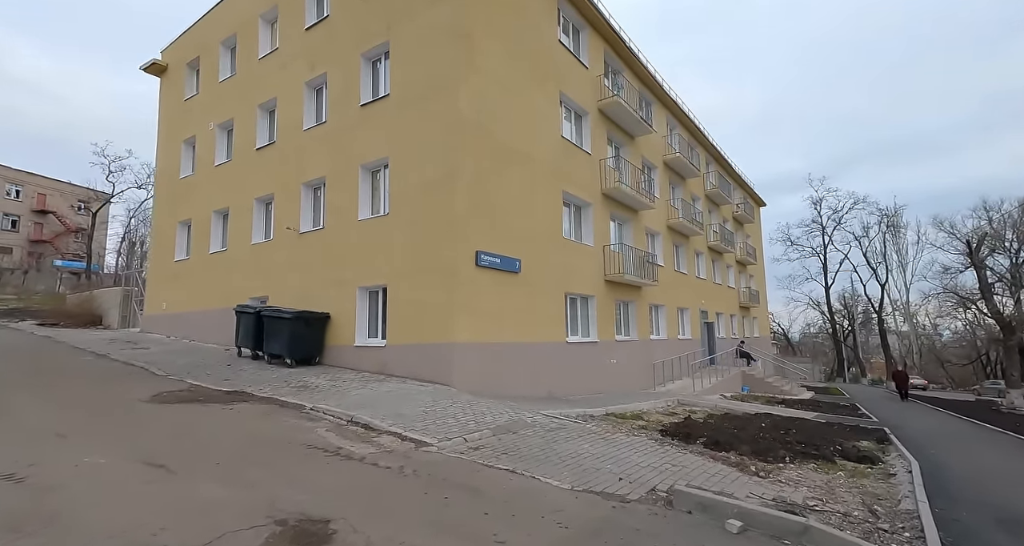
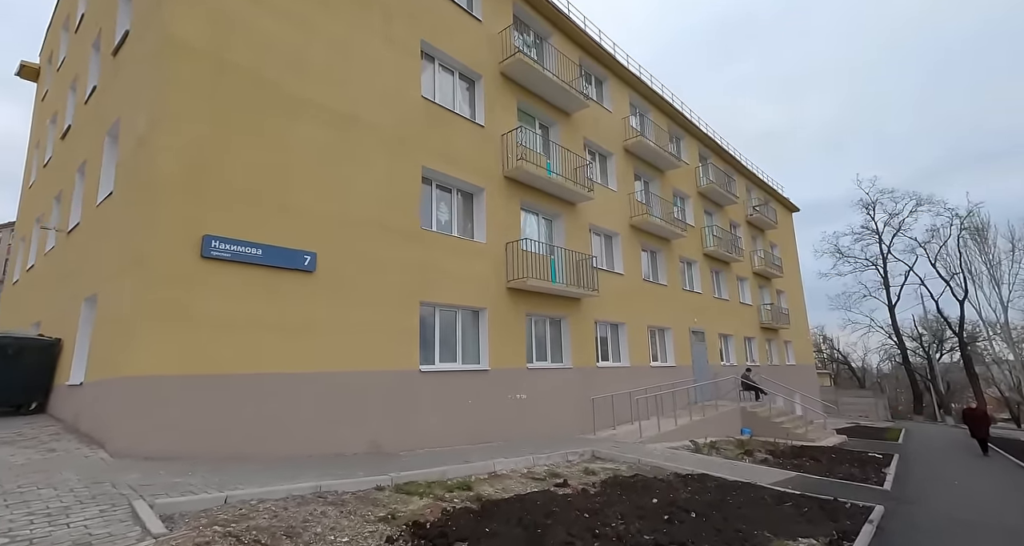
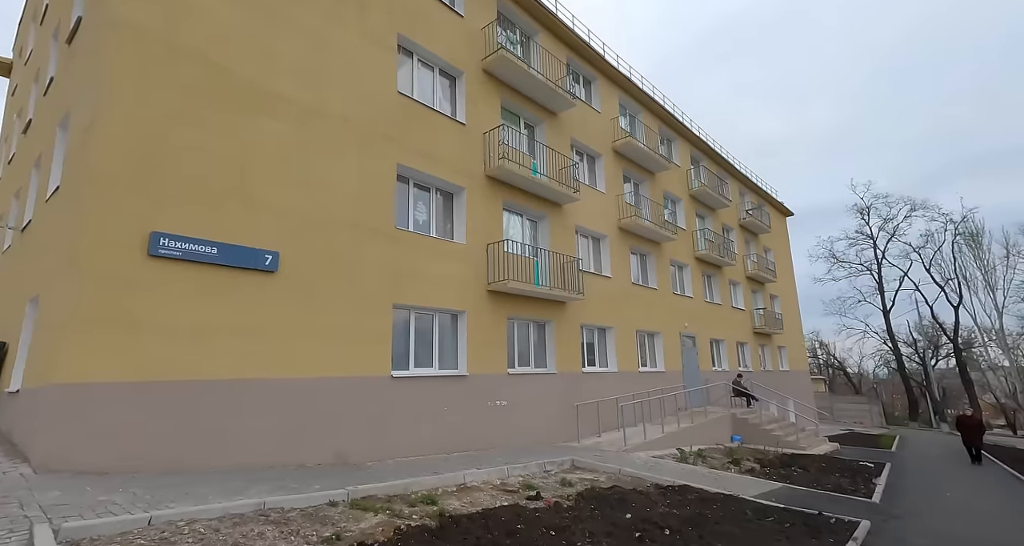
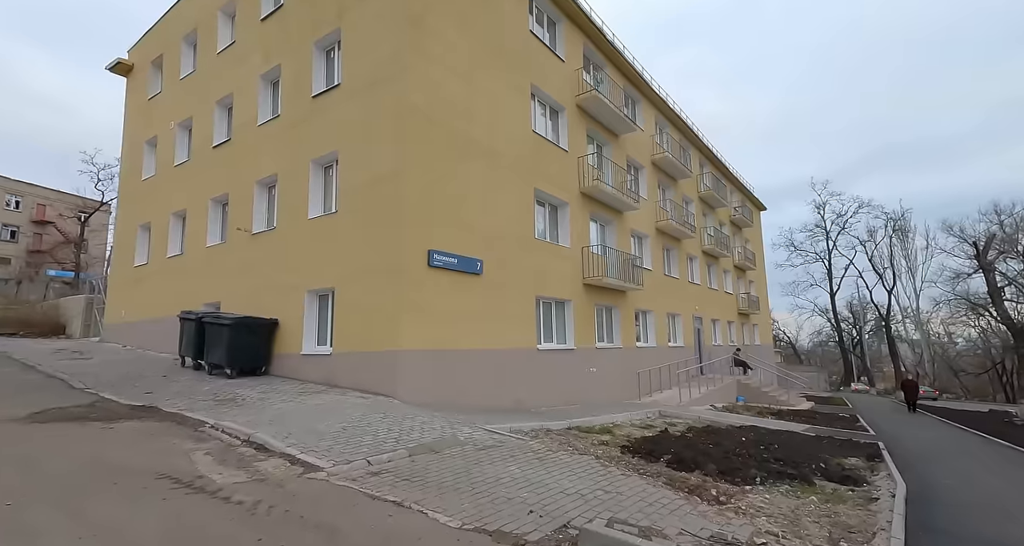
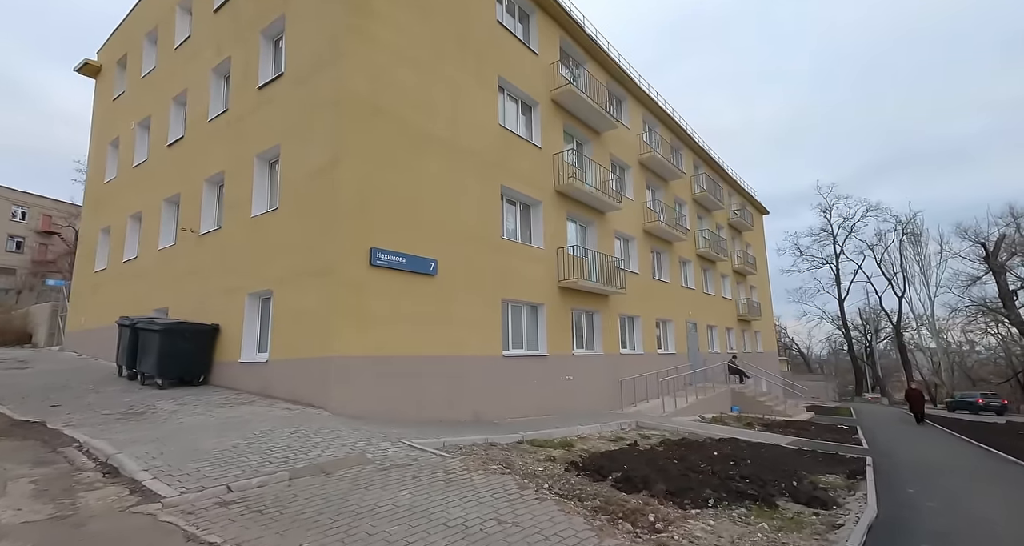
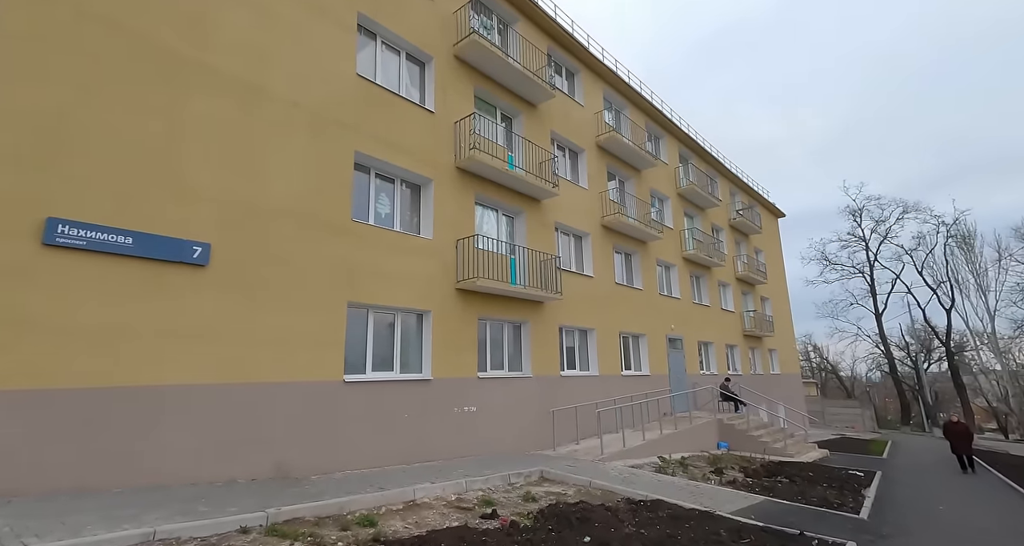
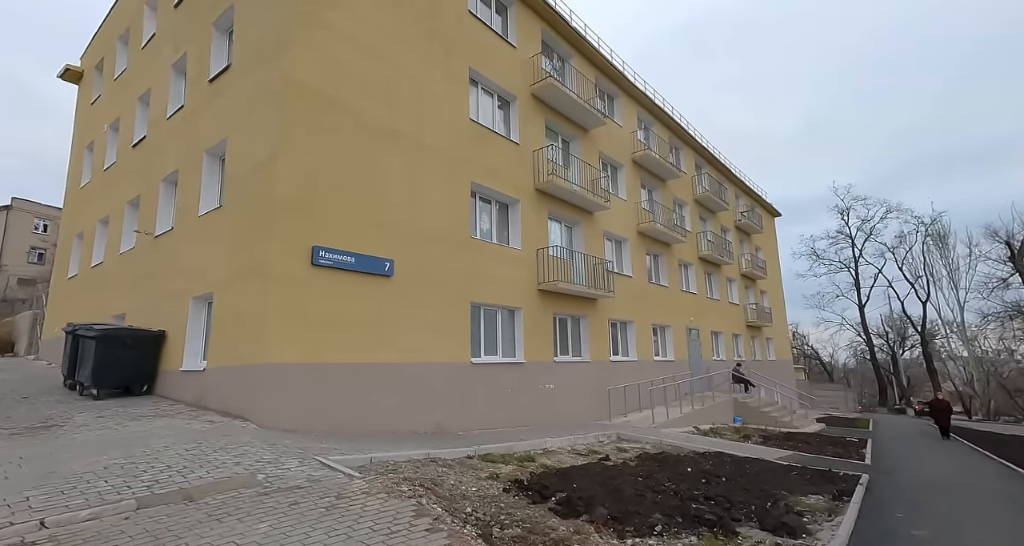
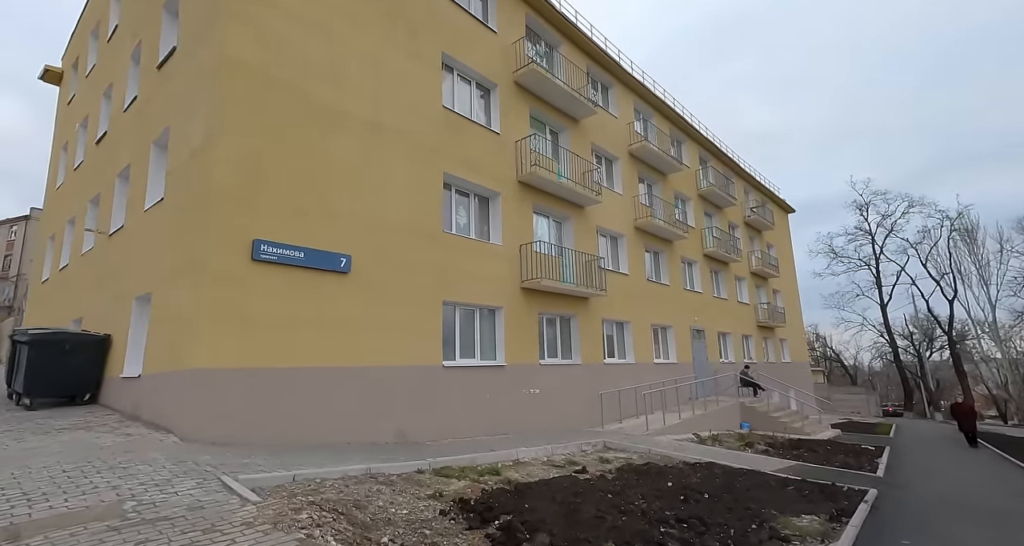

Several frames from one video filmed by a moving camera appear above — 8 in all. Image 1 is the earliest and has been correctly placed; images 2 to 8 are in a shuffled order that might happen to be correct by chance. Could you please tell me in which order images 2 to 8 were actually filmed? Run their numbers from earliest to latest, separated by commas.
4, 5, 7, 8, 2, 3, 6
